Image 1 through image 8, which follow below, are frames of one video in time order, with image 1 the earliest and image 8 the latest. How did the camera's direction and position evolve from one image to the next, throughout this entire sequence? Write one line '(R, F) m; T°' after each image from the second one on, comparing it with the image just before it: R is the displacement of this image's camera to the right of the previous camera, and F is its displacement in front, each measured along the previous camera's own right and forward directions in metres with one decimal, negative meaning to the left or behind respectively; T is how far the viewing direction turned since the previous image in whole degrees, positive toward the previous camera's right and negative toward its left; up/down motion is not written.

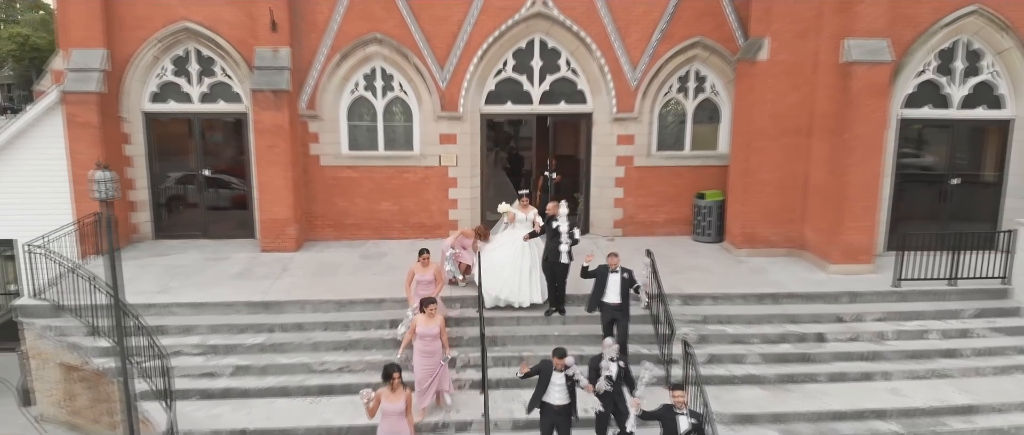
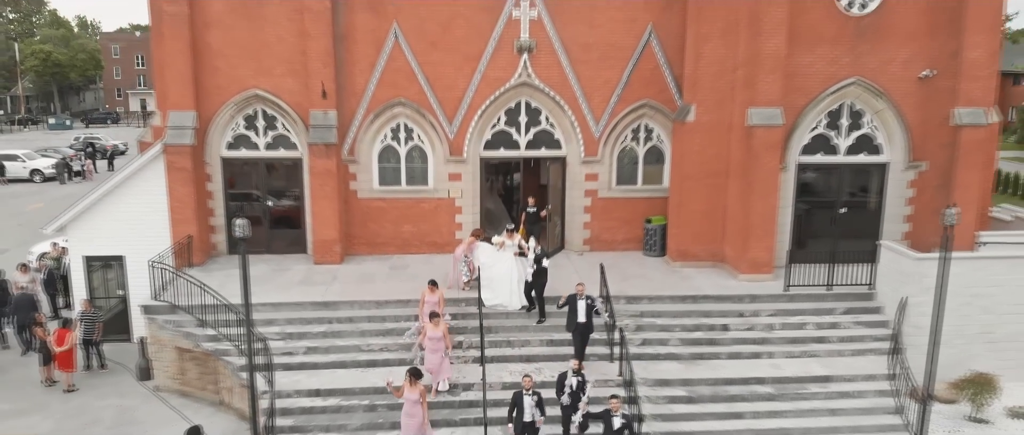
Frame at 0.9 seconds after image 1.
(+0.2, -2.9) m; 0°
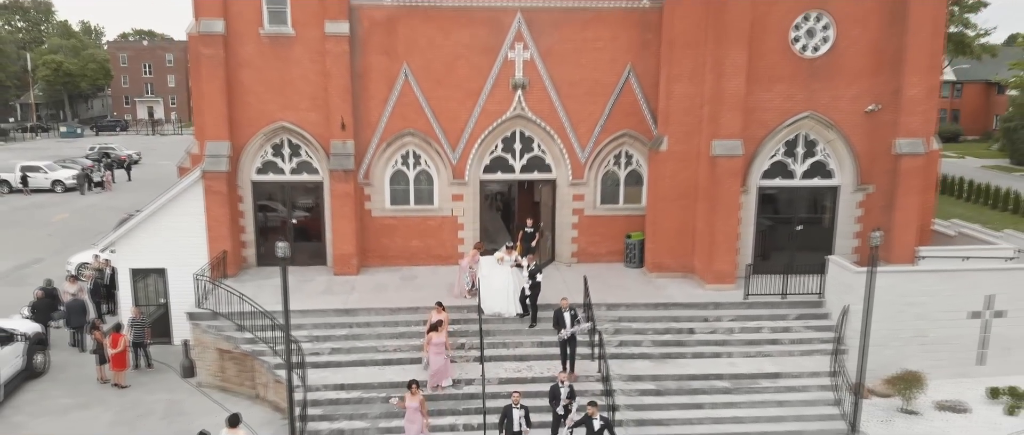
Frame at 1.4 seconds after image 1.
(+0.1, -1.7) m; 0°
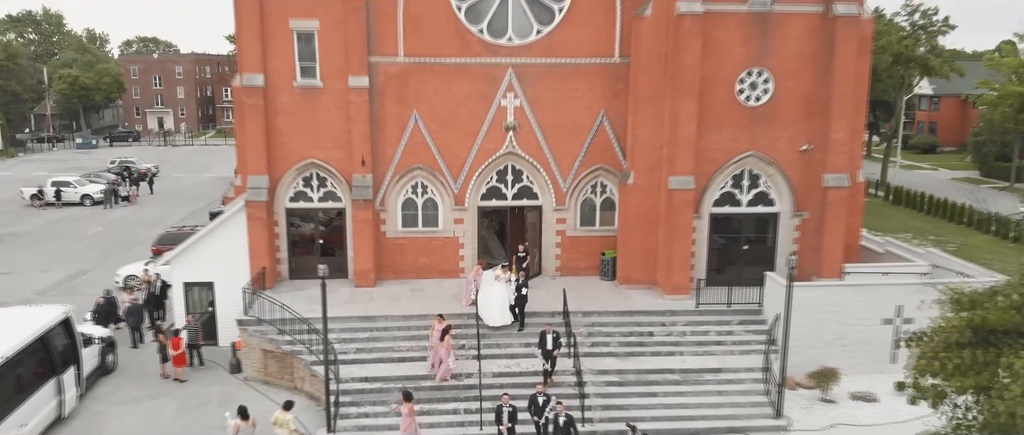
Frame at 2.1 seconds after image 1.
(+0.2, -2.7) m; 0°
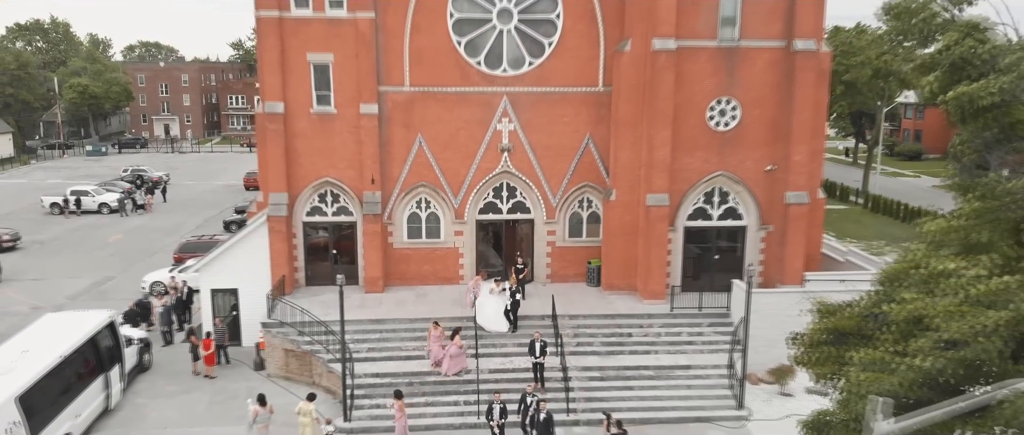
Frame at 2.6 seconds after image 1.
(+0.2, -1.9) m; 0°
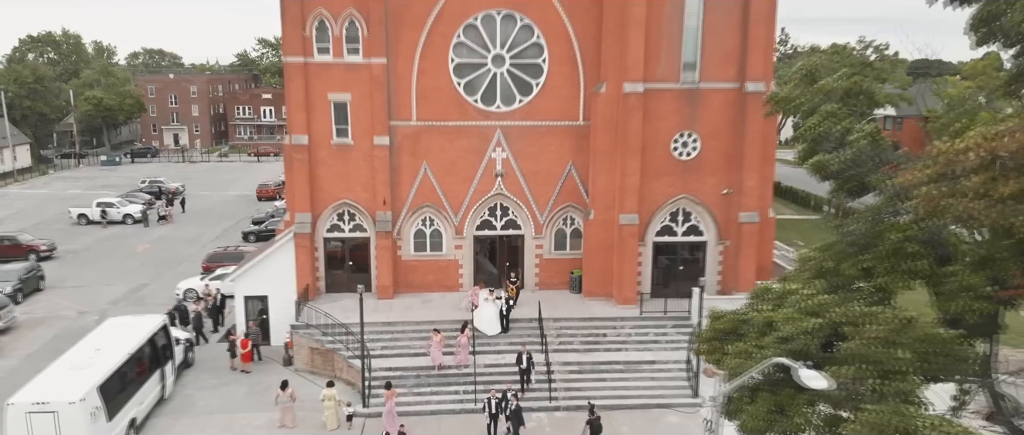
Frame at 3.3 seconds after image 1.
(+0.3, -2.9) m; 0°
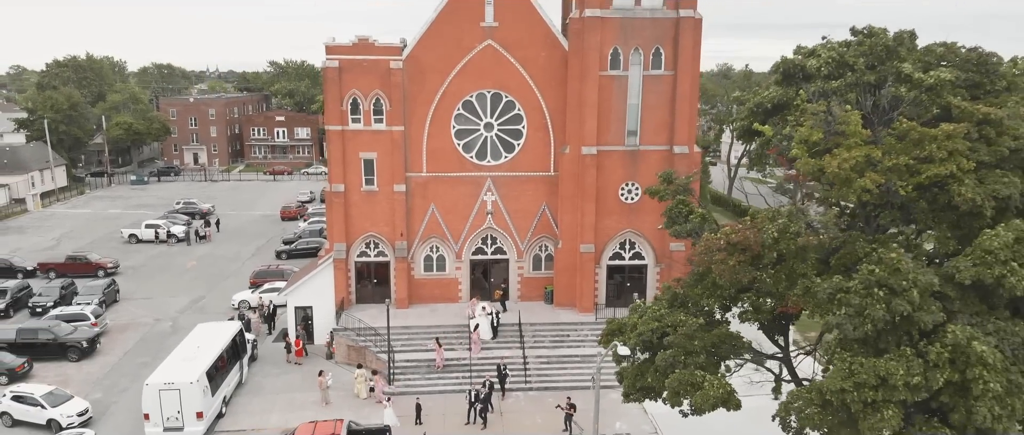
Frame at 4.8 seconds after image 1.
(+0.7, -6.7) m; 0°
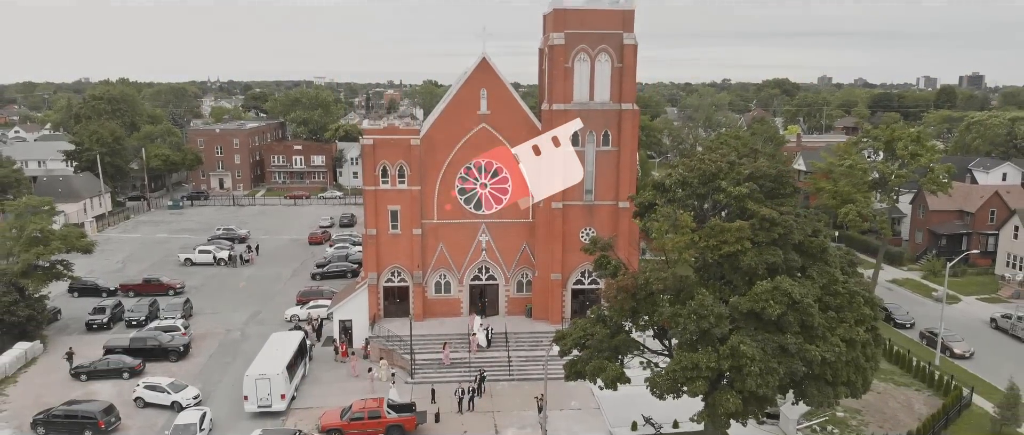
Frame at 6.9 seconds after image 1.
(+0.8, -9.9) m; 0°
